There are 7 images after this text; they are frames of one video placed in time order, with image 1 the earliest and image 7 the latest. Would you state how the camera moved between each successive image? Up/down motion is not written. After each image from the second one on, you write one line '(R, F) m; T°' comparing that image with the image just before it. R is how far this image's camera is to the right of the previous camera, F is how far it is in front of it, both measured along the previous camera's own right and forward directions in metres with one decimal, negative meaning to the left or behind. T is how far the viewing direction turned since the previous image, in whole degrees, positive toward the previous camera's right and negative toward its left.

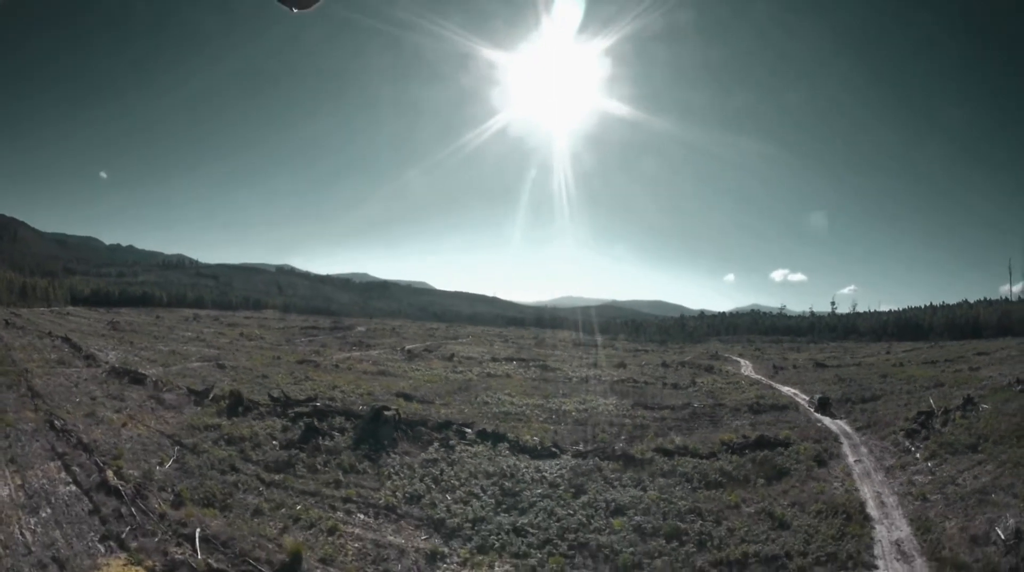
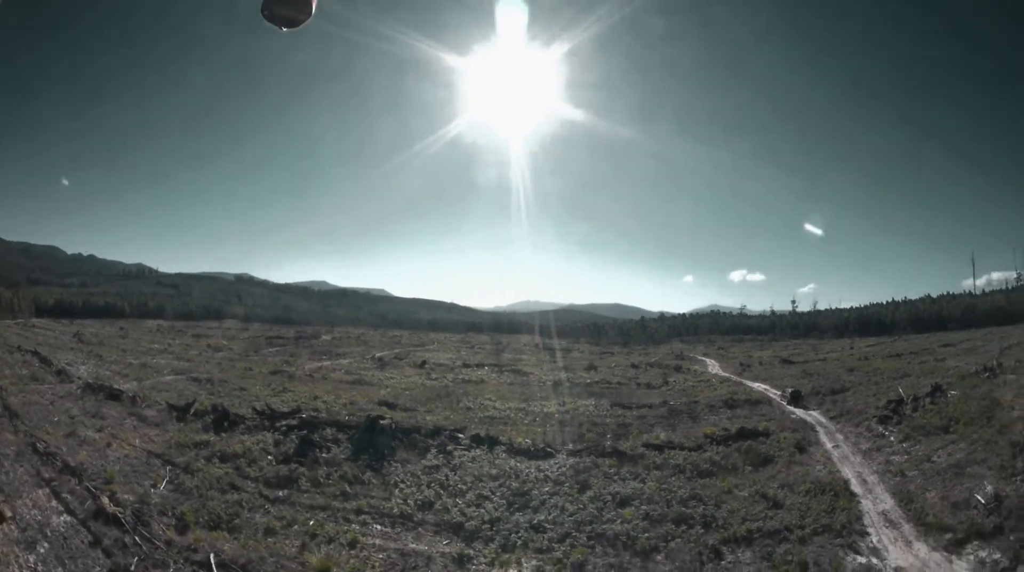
(-1.0, -0.5) m; +5°
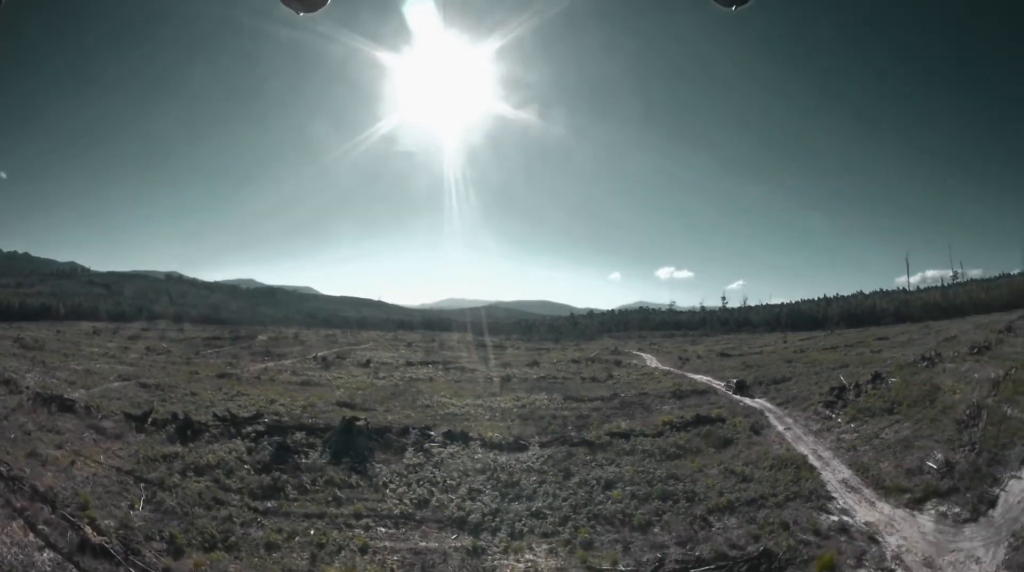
(-1.4, -0.5) m; +8°
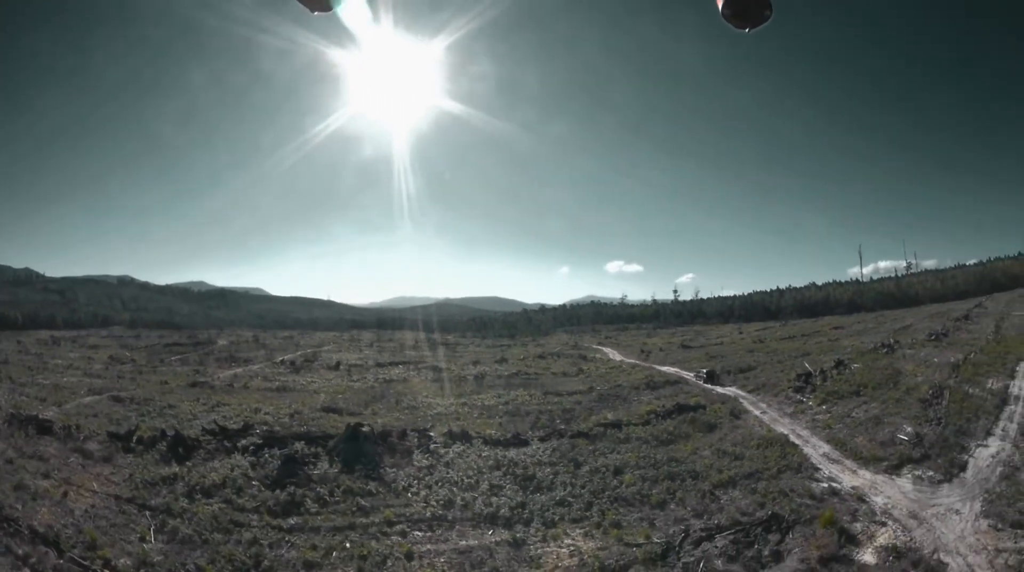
(-1.6, -0.8) m; +6°
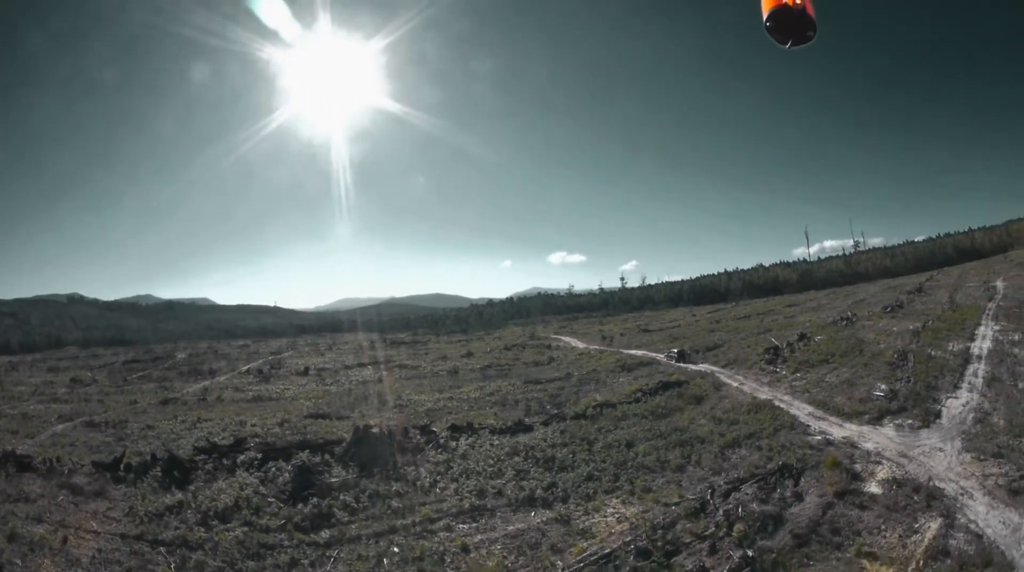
(-1.9, -0.8) m; +7°
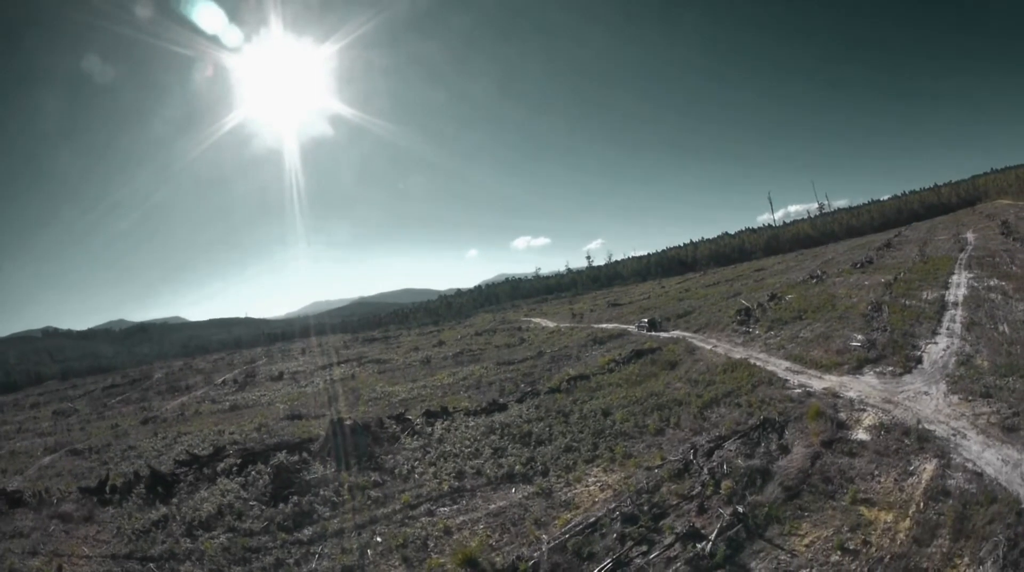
(-0.7, -0.8) m; +4°
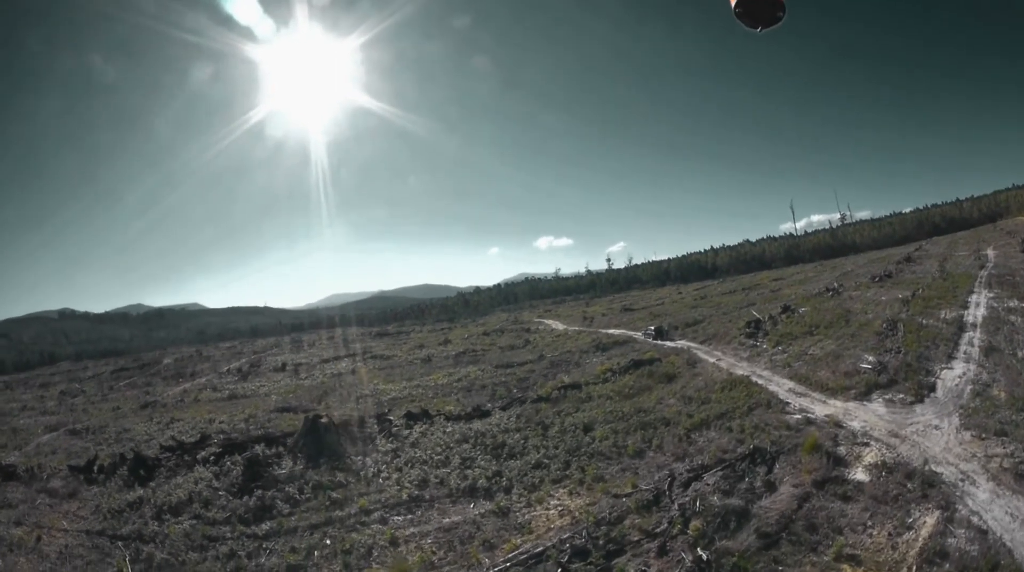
(+0.8, +0.5) m; -3°
